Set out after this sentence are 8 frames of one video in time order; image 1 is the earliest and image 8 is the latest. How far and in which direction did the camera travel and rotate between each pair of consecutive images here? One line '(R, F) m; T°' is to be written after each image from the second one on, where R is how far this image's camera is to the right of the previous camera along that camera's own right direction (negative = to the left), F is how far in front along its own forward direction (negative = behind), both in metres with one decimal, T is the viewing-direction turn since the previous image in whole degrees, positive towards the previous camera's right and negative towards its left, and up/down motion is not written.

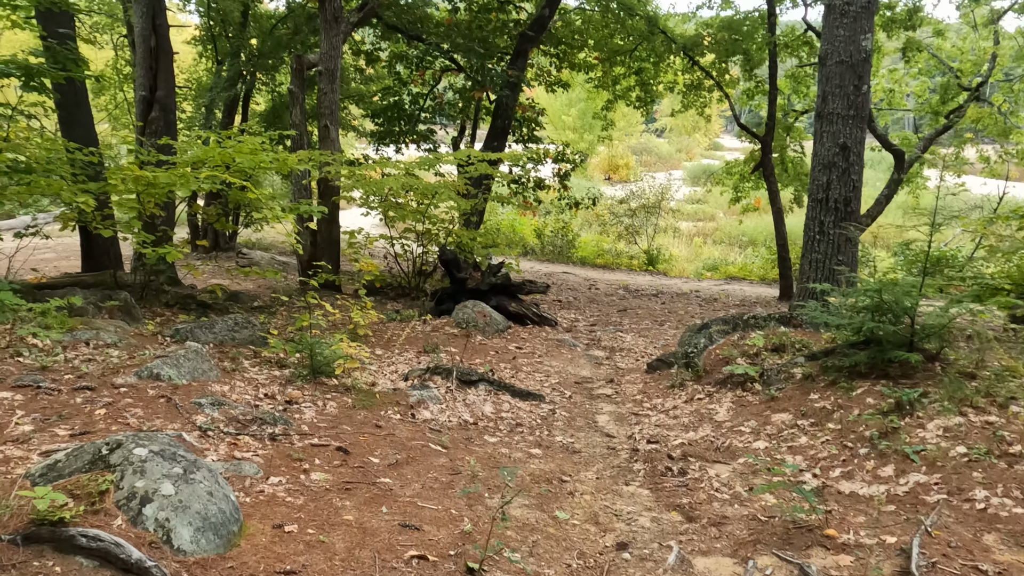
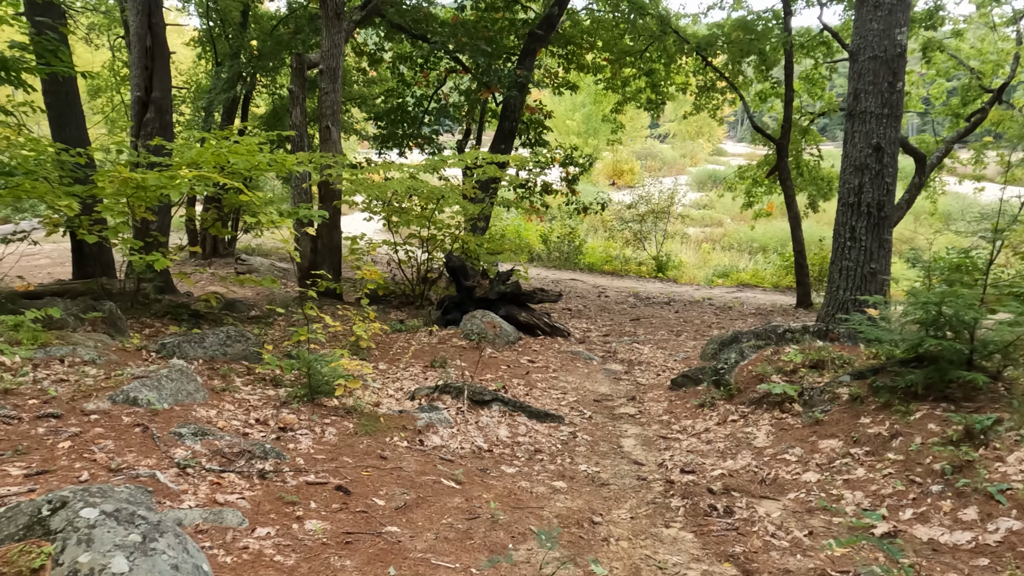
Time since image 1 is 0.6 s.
(-0.1, +0.4) m; 0°
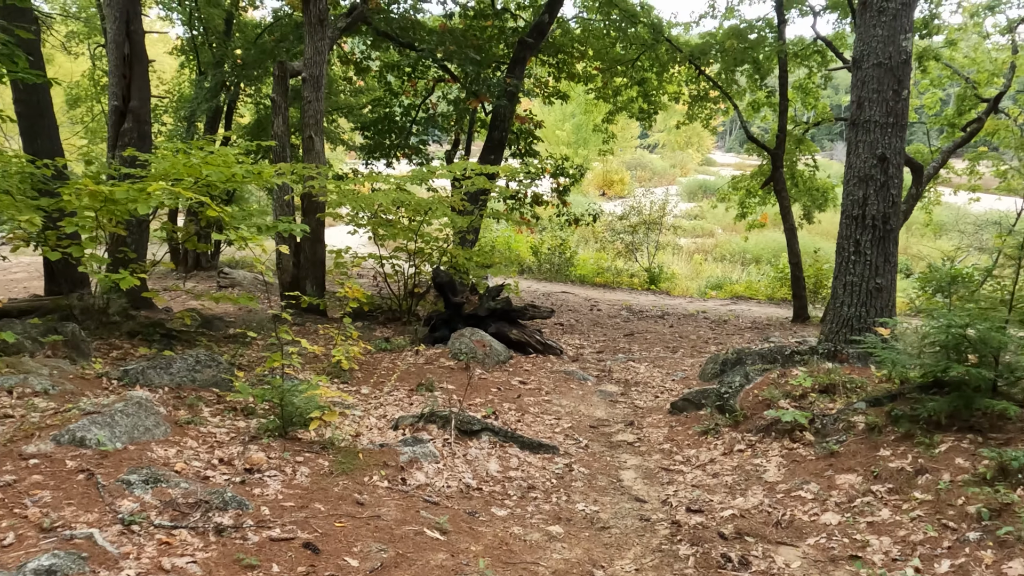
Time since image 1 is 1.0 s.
(0.0, +0.3) m; +1°
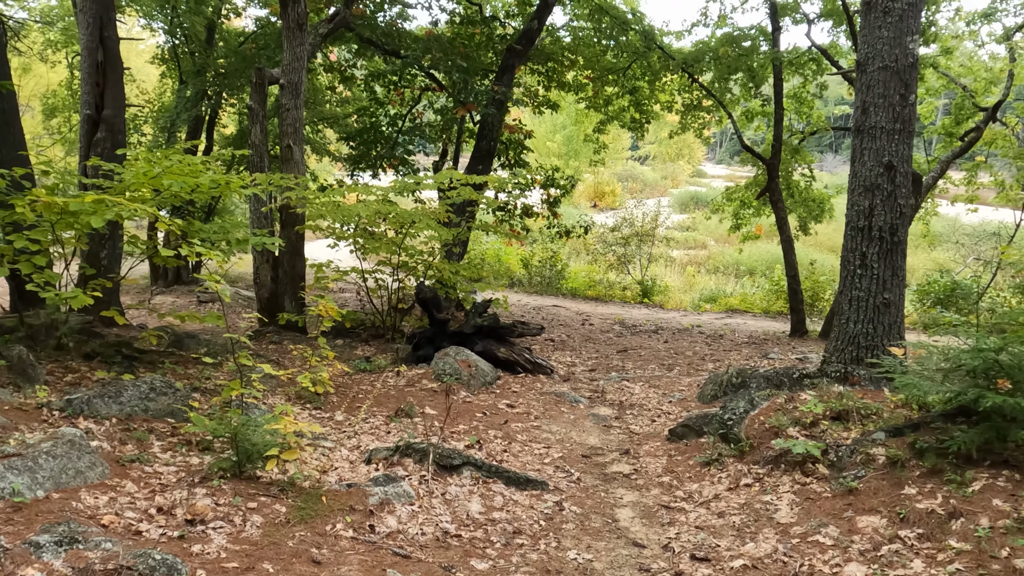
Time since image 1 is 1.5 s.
(0.0, +0.3) m; +1°
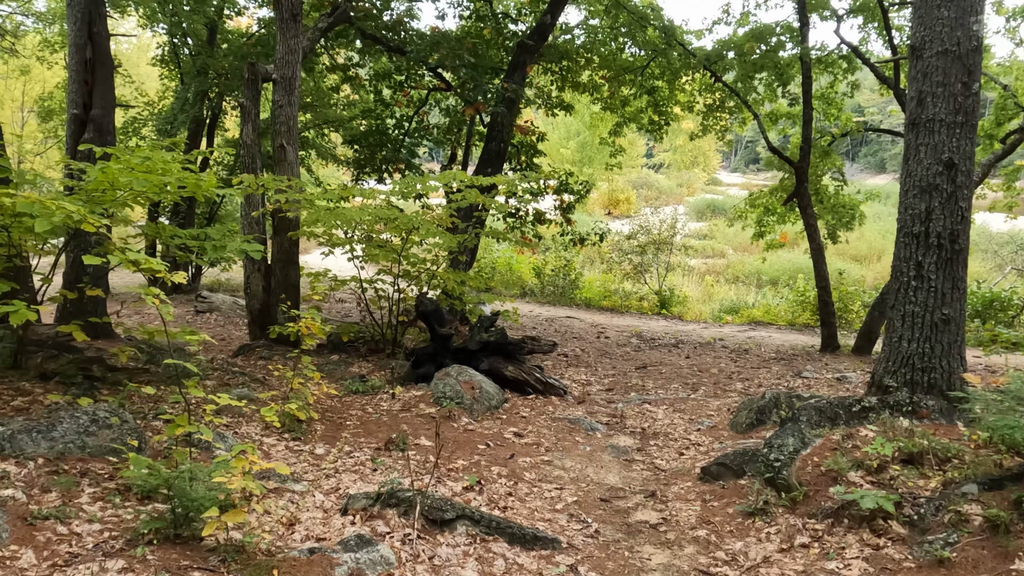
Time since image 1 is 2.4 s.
(0.0, +0.6) m; -1°
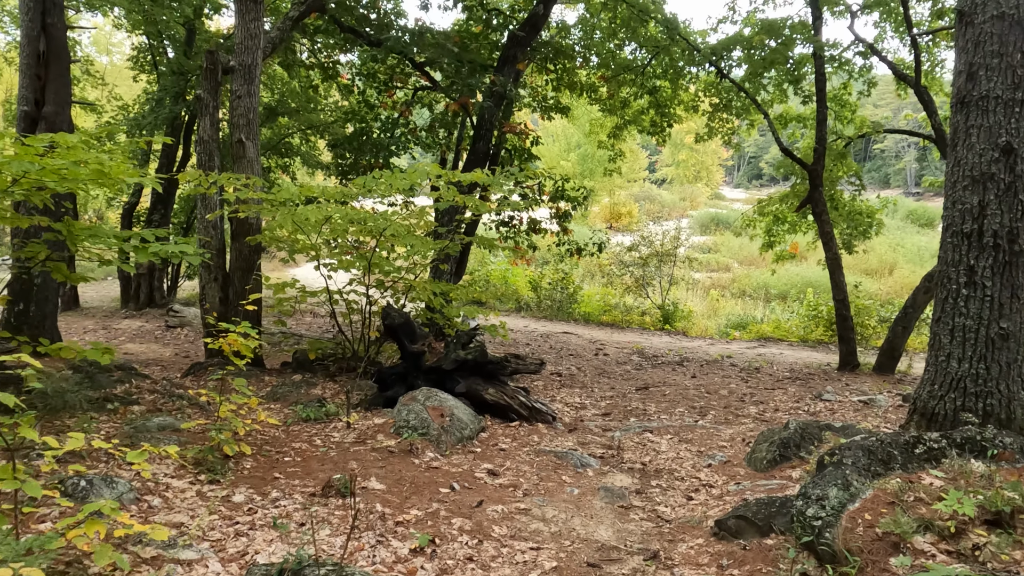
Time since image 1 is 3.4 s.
(+0.2, +0.8) m; 0°
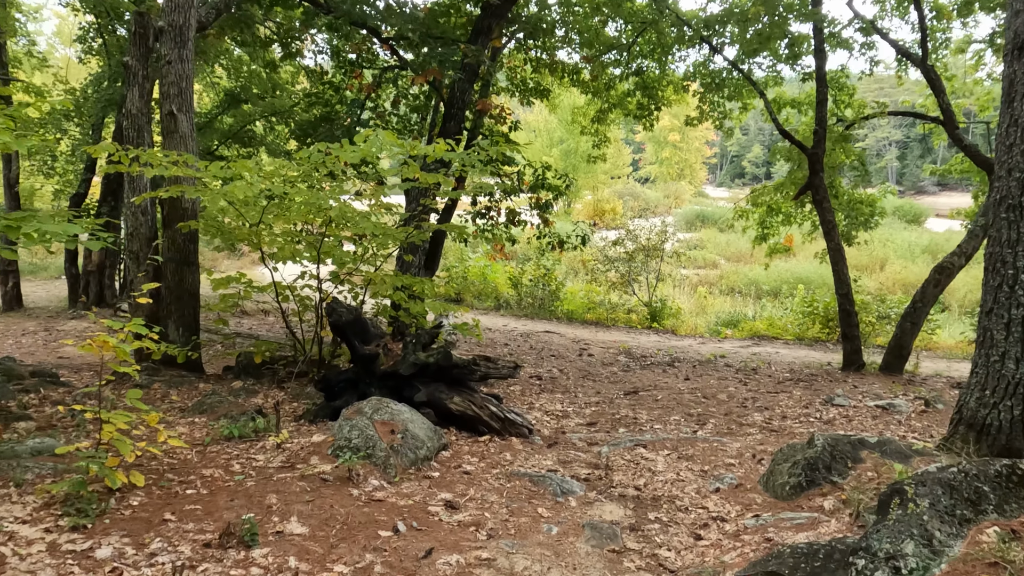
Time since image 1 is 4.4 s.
(+0.1, +0.8) m; +1°
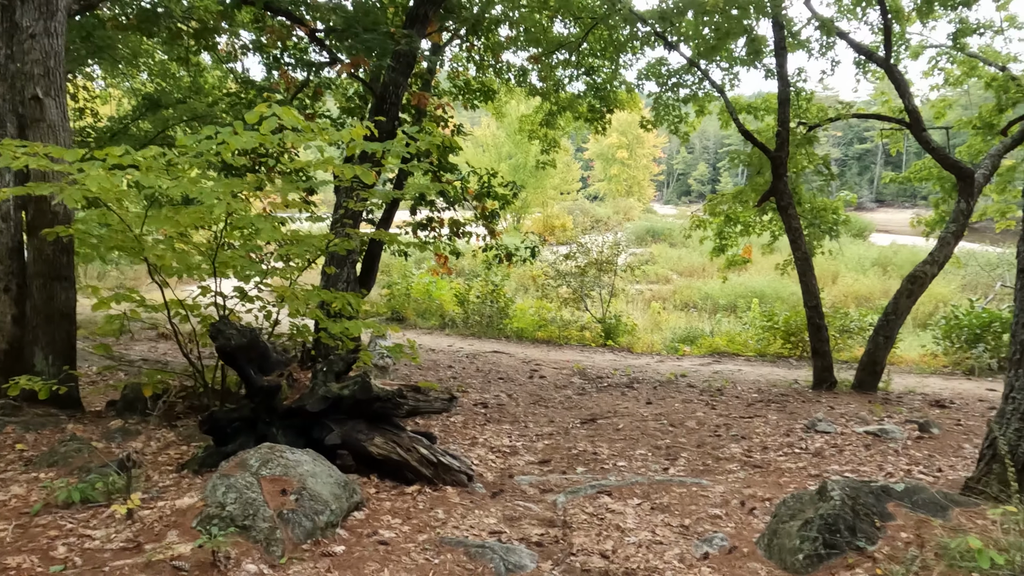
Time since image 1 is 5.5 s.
(+0.1, +0.8) m; +4°
